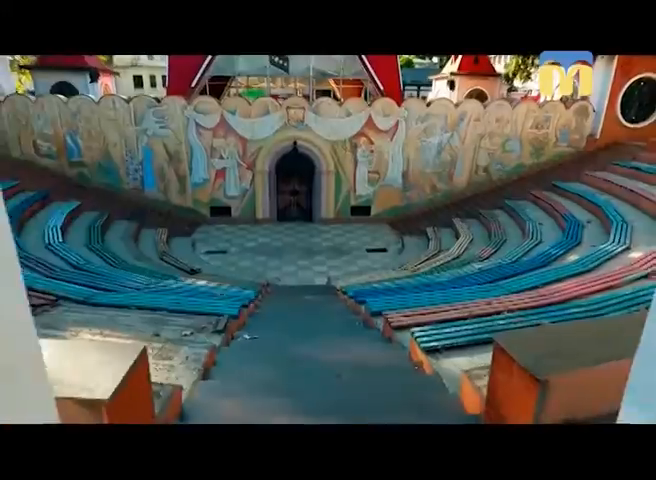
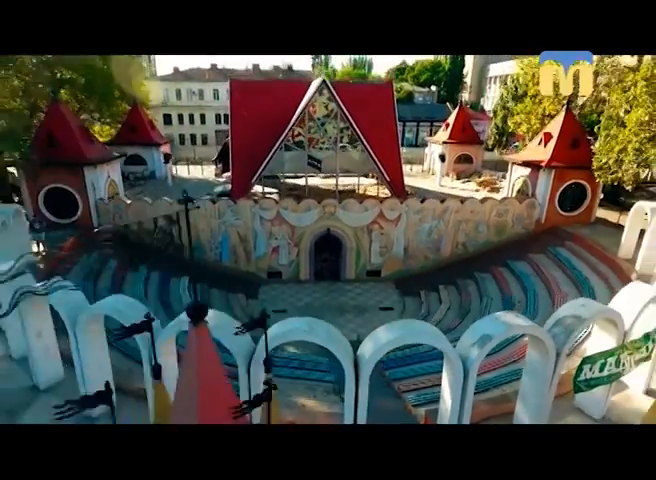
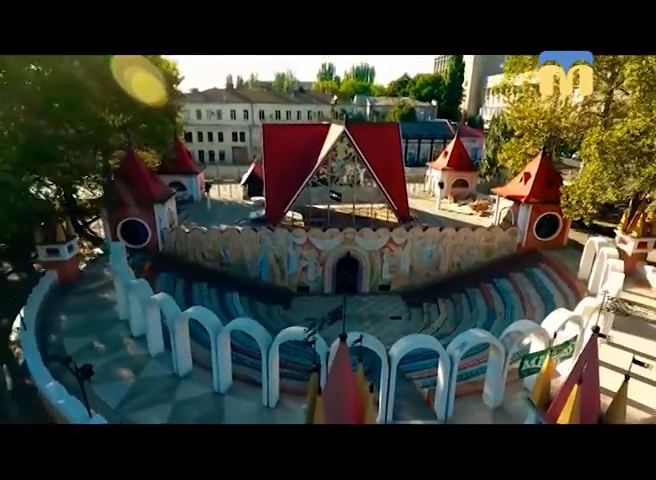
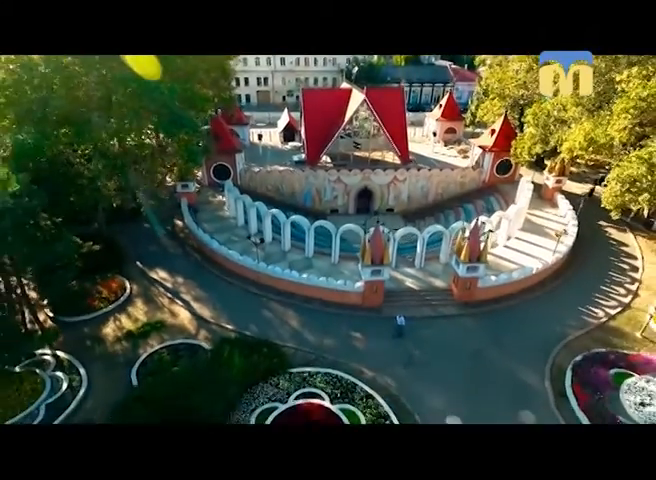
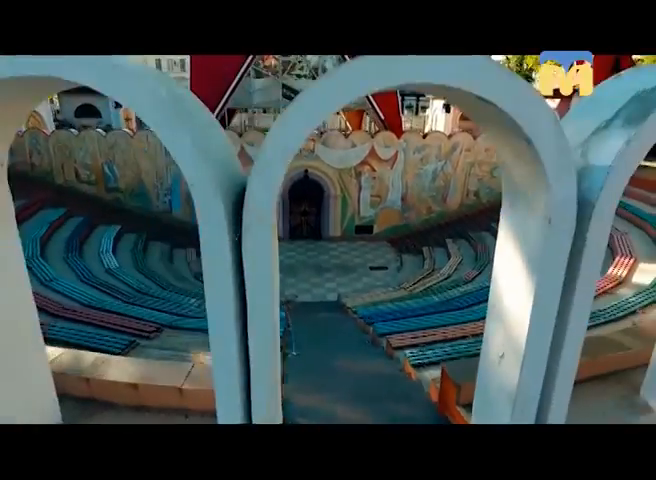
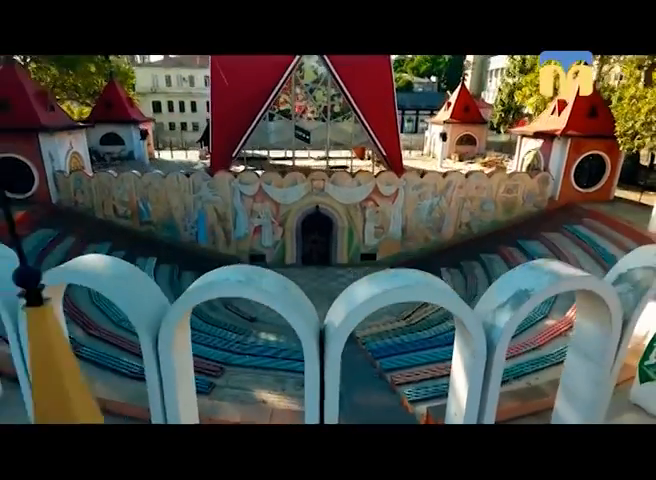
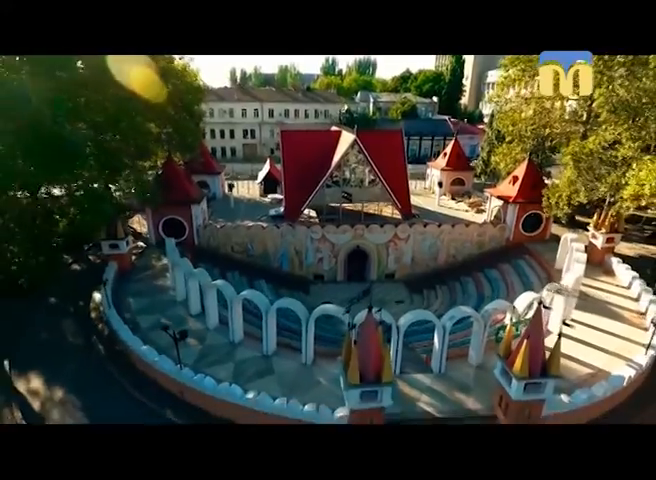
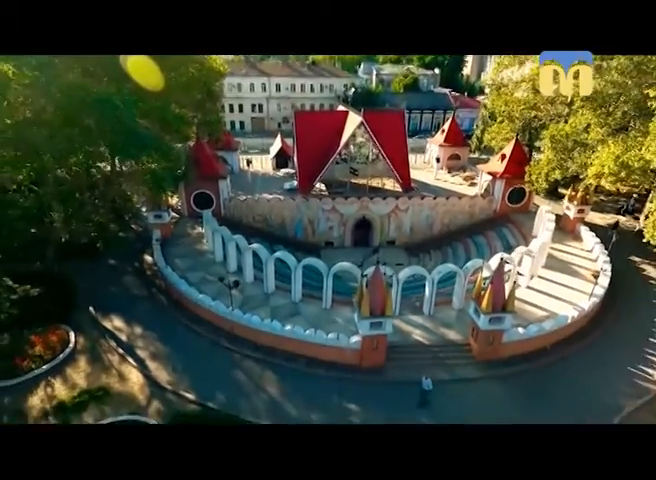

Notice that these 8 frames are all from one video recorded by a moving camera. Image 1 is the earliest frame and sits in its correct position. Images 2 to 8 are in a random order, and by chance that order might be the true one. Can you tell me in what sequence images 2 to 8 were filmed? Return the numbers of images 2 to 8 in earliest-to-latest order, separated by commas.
5, 6, 2, 3, 7, 8, 4
